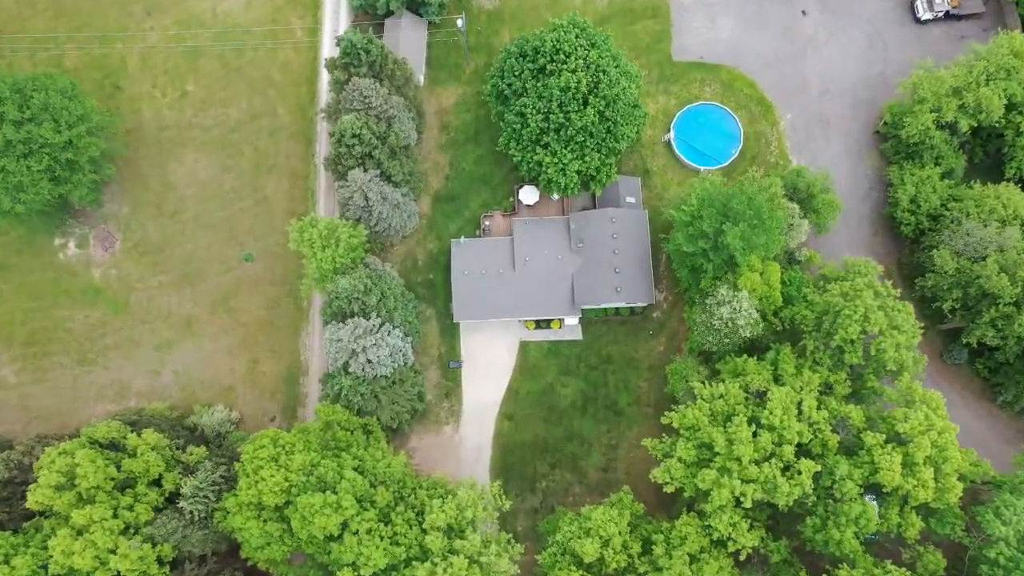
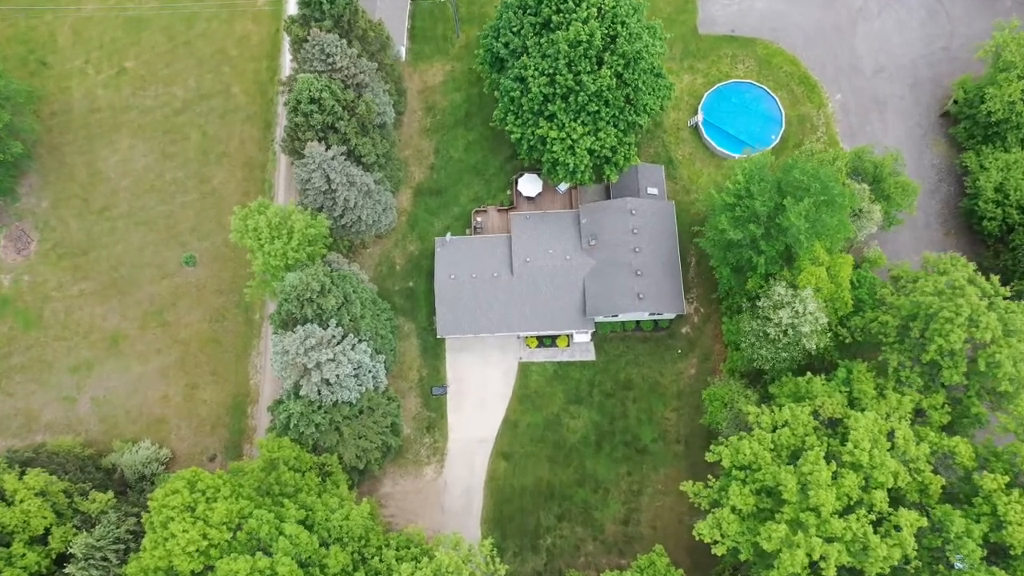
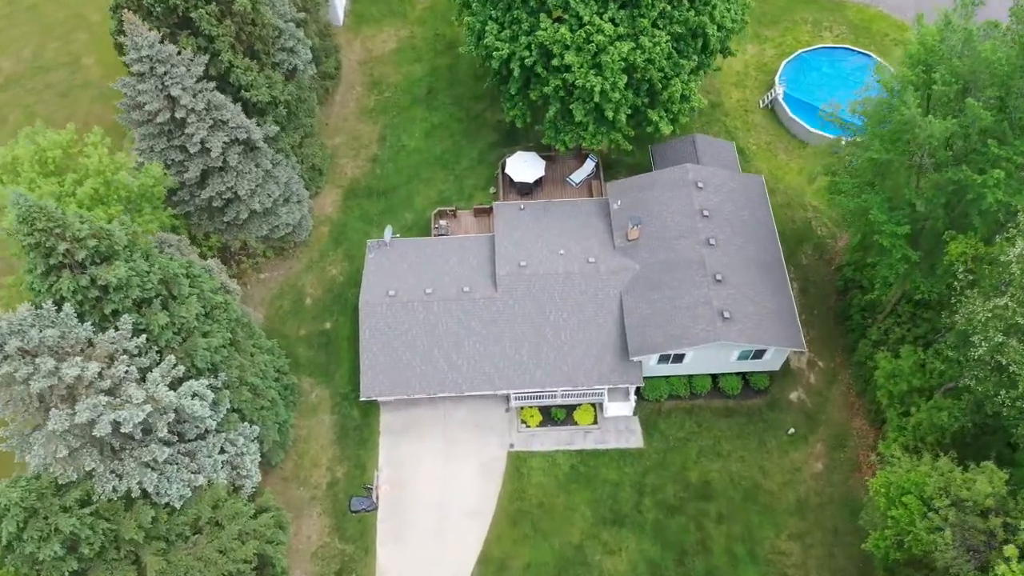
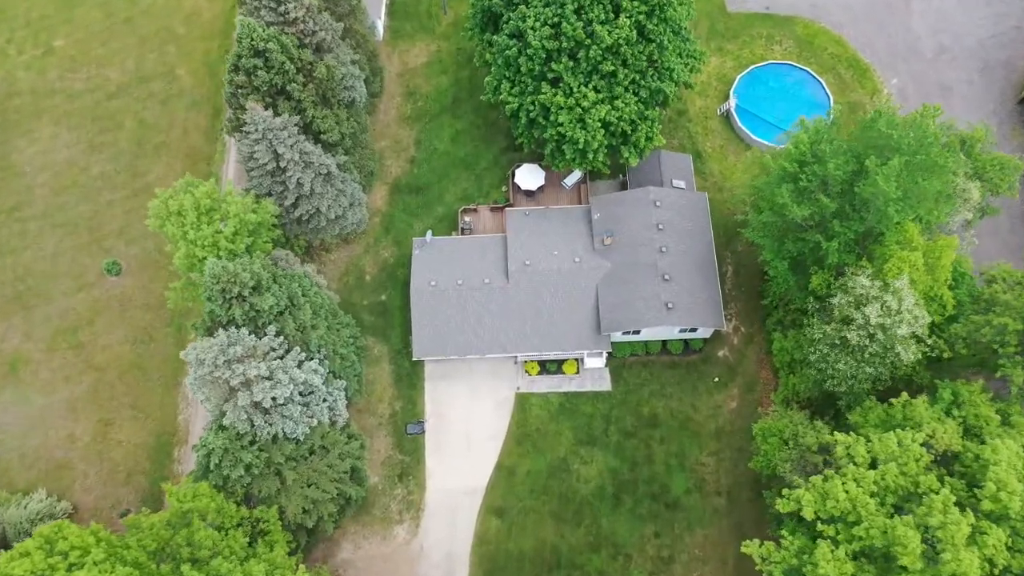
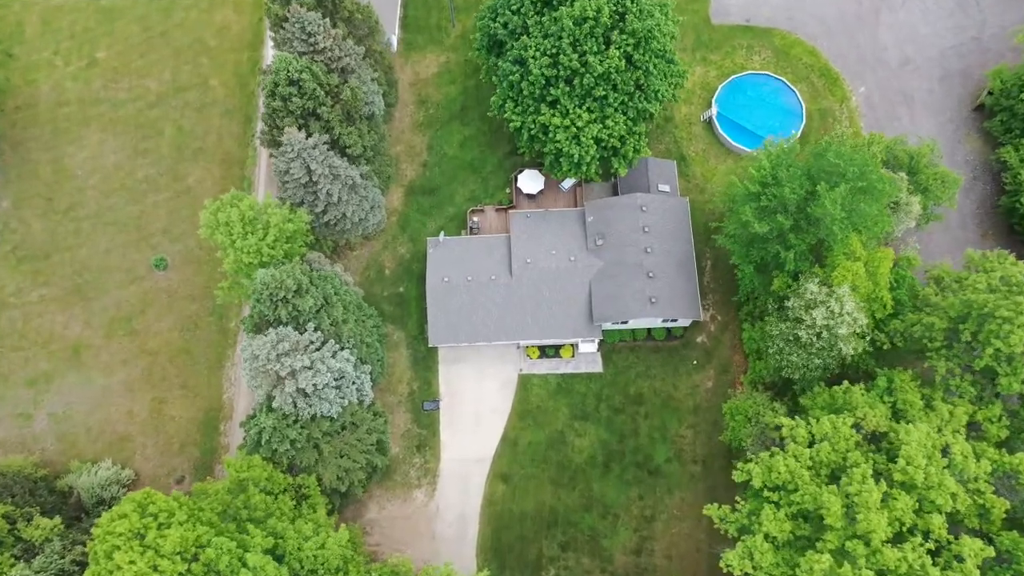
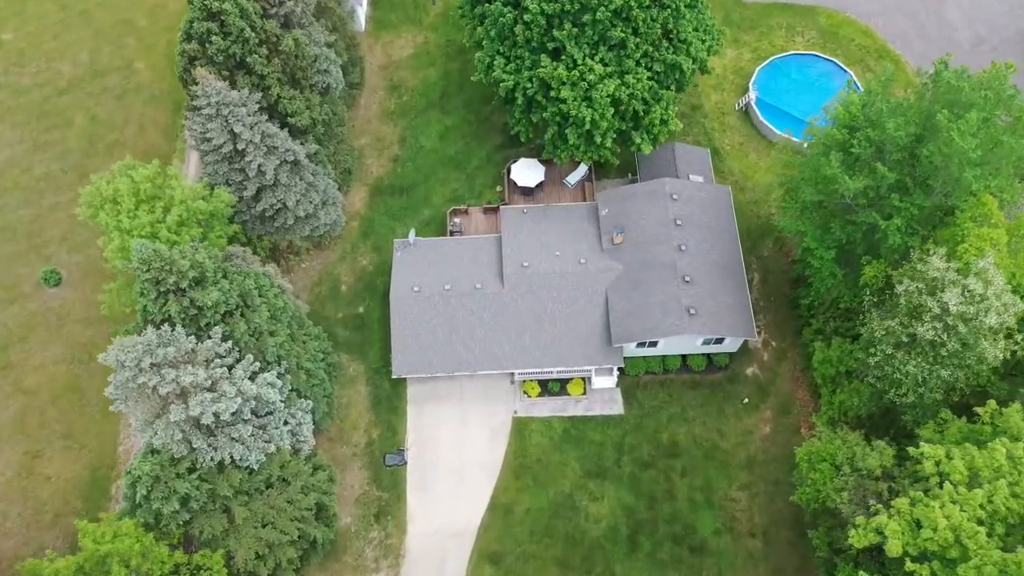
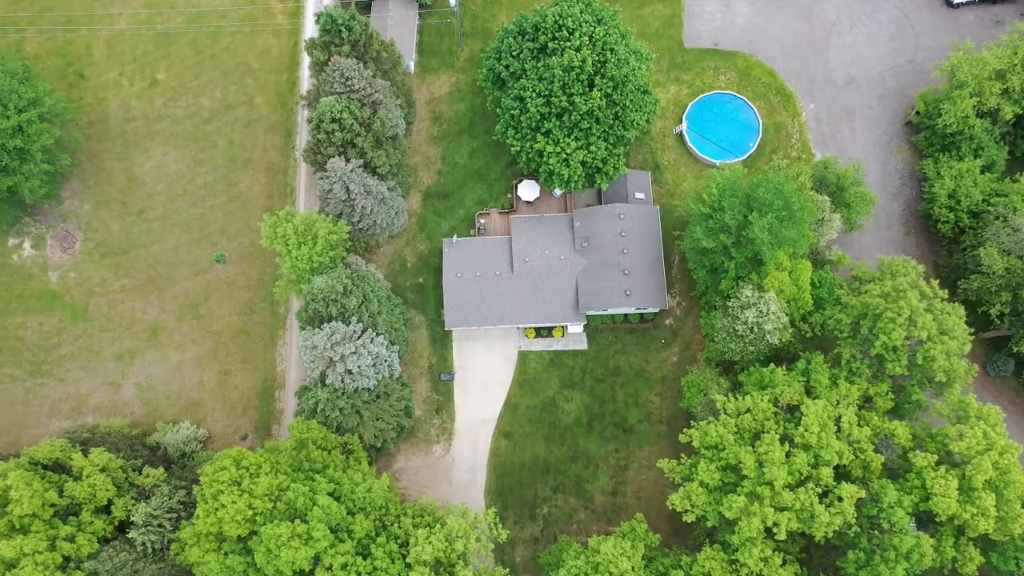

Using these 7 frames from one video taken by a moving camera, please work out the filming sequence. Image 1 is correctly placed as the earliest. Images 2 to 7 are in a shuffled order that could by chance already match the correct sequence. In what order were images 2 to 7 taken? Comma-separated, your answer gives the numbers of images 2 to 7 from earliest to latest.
7, 2, 5, 4, 6, 3
